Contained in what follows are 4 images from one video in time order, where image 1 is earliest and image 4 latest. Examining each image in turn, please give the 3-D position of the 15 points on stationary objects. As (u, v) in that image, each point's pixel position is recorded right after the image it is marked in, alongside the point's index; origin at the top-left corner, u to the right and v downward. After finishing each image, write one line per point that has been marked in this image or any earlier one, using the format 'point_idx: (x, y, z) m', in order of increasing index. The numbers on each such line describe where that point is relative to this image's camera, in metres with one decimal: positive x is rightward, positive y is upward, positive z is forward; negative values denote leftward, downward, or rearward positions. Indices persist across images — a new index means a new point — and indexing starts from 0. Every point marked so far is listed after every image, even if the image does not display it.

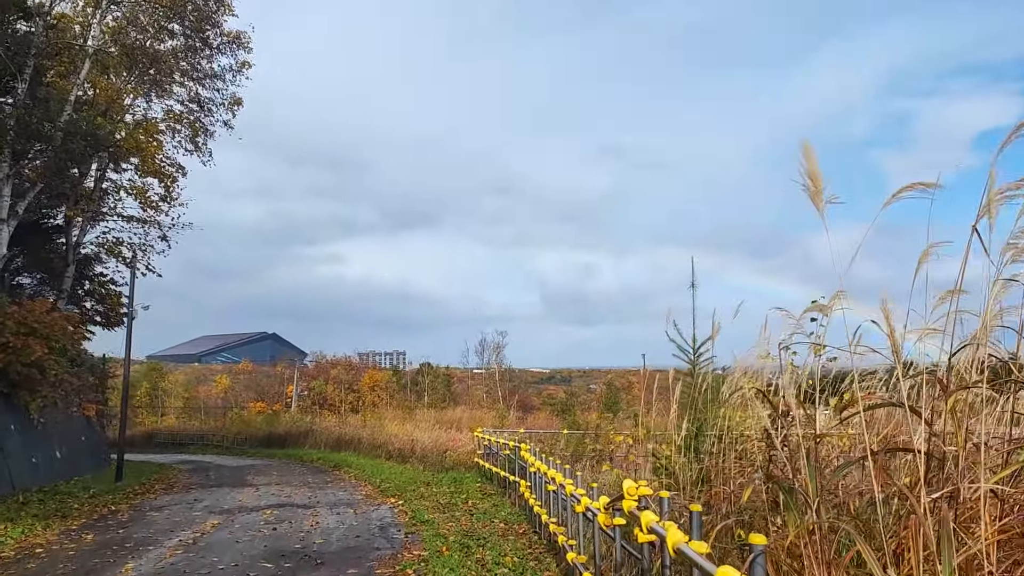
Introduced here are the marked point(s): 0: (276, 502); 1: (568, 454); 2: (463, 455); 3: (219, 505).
0: (-3.9, -3.6, +11.0) m
1: (+1.1, -3.2, +13.1) m
2: (-1.2, -4.1, +16.2) m
3: (-4.8, -3.5, +10.8) m
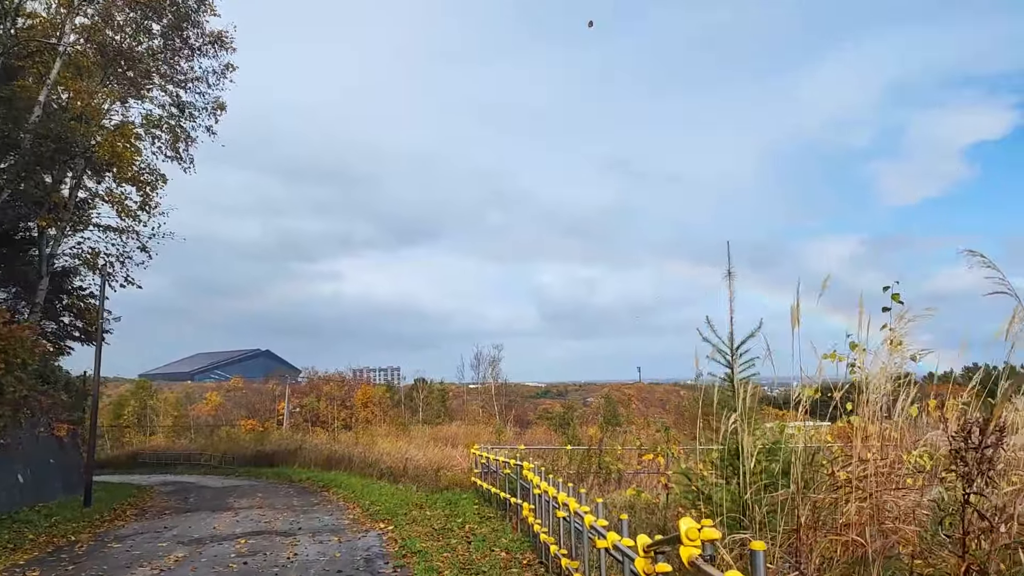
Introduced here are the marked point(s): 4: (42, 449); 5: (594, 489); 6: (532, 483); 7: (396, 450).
0: (-3.9, -3.6, +10.0) m
1: (+1.1, -3.3, +12.1) m
2: (-1.2, -4.3, +15.3) m
3: (-4.7, -3.6, +9.8) m
4: (-10.7, -3.7, +15.1) m
5: (+1.3, -3.3, +10.8) m
6: (+0.2, -2.6, +8.9) m
7: (-3.4, -4.7, +19.3) m
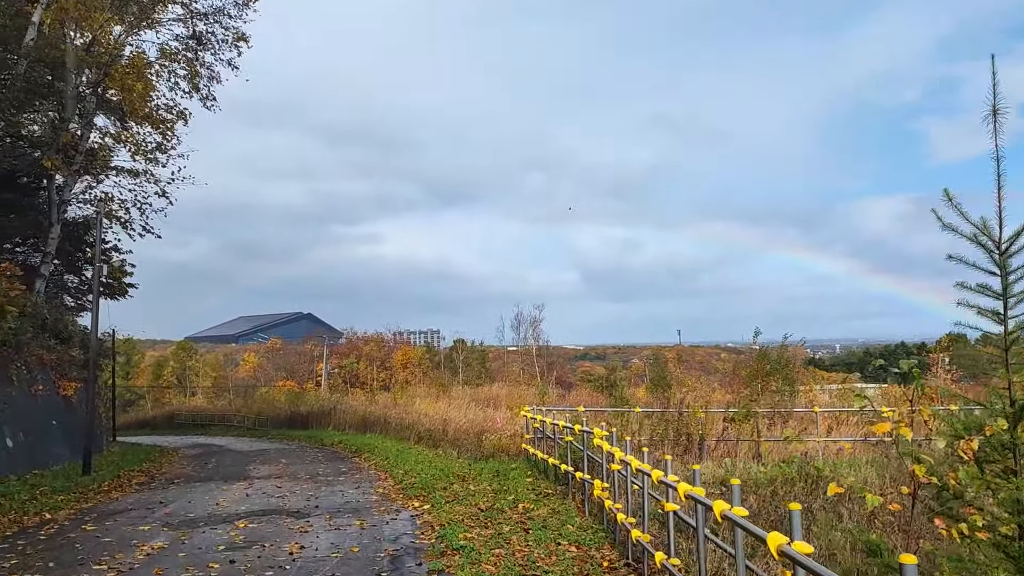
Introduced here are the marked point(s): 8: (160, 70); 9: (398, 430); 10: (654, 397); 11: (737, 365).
0: (-3.1, -2.7, +8.3) m
1: (+2.0, -2.3, +10.1) m
2: (-0.1, -3.1, +13.4) m
3: (-4.0, -2.7, +8.1) m
4: (-9.6, -2.5, +13.7) m
5: (+2.2, -2.3, +8.7) m
6: (+1.0, -1.7, +6.8) m
7: (-2.0, -3.2, +17.6) m
8: (-10.2, +6.3, +19.1) m
9: (-3.3, -4.1, +19.3) m
10: (+4.2, -3.1, +19.1) m
11: (+6.6, -2.3, +19.7) m
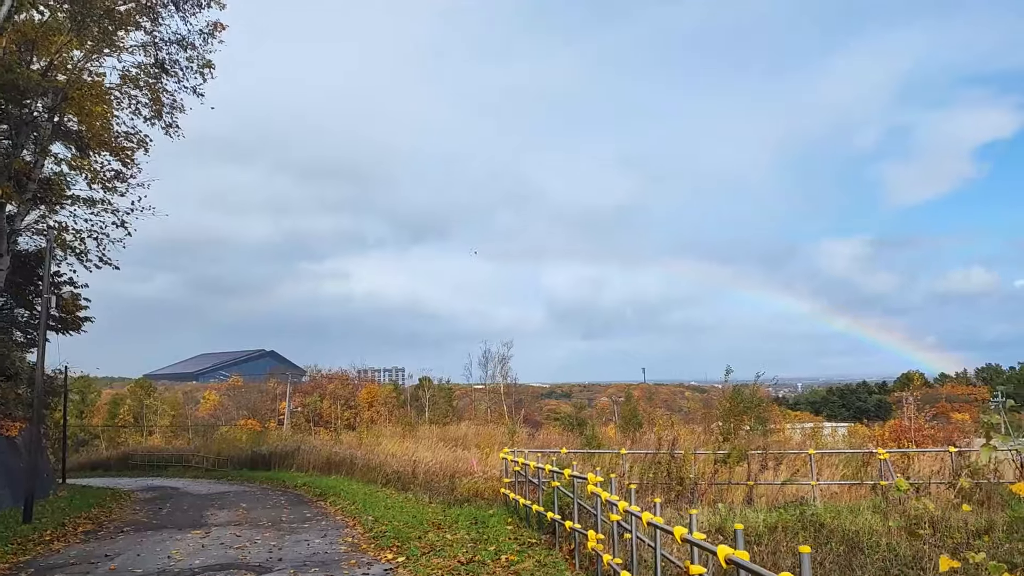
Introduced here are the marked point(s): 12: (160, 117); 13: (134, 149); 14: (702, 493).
0: (-3.3, -3.1, +7.6) m
1: (+1.7, -2.8, +9.7) m
2: (-0.6, -3.7, +12.8) m
3: (-4.2, -3.1, +7.3) m
4: (-10.1, -3.1, +12.7) m
5: (+1.9, -2.7, +8.3) m
6: (+0.8, -2.0, +6.4) m
7: (-2.7, -4.2, +16.9) m
8: (-10.8, +5.3, +18.6) m
9: (-4.1, -5.1, +18.5) m
10: (+3.4, -4.1, +18.7) m
11: (+5.8, -3.4, +19.5) m
12: (-10.2, +4.9, +19.3) m
13: (-11.0, +4.0, +19.5) m
14: (+2.6, -2.8, +9.1) m
